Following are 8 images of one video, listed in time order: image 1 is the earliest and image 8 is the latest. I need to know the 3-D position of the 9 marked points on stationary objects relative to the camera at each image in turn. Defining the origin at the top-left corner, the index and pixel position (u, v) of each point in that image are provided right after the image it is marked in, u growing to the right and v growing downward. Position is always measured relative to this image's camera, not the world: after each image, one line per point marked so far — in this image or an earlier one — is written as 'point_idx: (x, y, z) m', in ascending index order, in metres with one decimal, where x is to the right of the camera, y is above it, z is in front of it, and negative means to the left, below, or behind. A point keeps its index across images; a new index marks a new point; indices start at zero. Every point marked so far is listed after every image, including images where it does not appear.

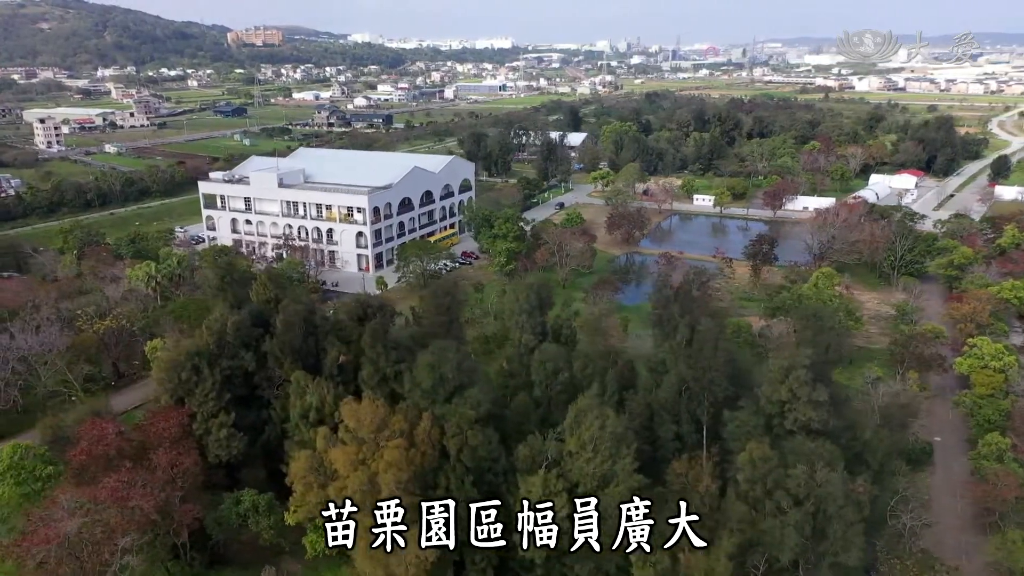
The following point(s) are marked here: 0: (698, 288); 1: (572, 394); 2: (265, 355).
0: (+4.0, 0.0, +17.4) m
1: (+1.0, -1.8, +13.5) m
2: (-4.3, -1.2, +14.4) m
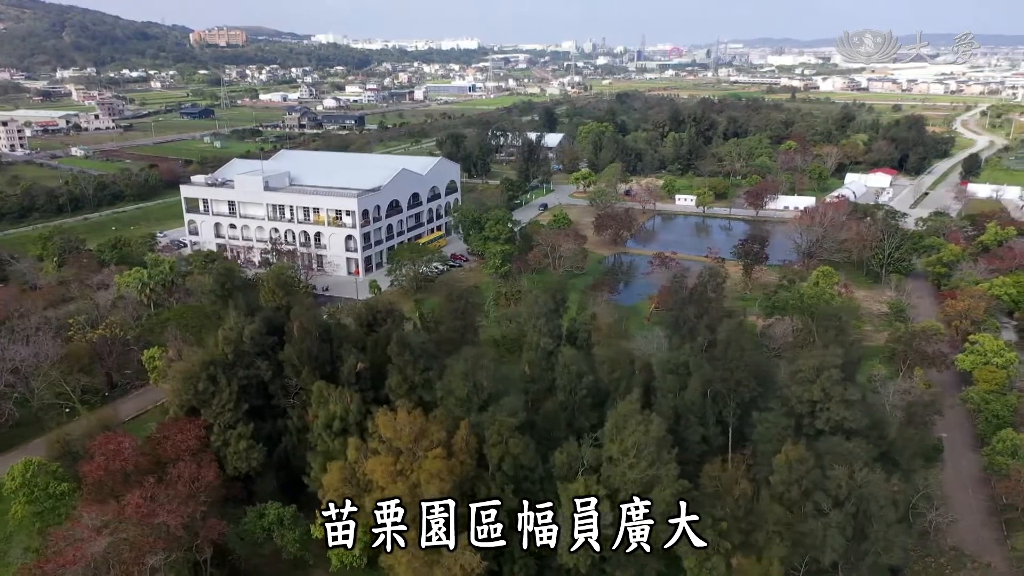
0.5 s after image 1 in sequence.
0: (+4.3, 0.0, +17.4) m
1: (+1.4, -1.8, +13.3) m
2: (-4.0, -1.3, +14.0) m
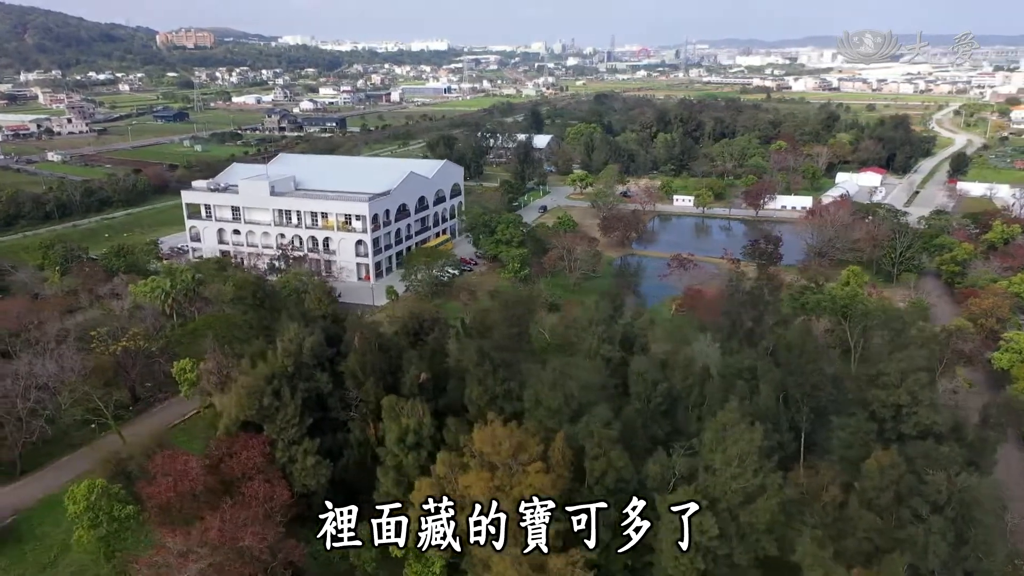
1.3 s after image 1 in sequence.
0: (+5.2, -0.1, +17.2) m
1: (+2.6, -1.9, +13.1) m
2: (-2.8, -1.5, +13.6) m
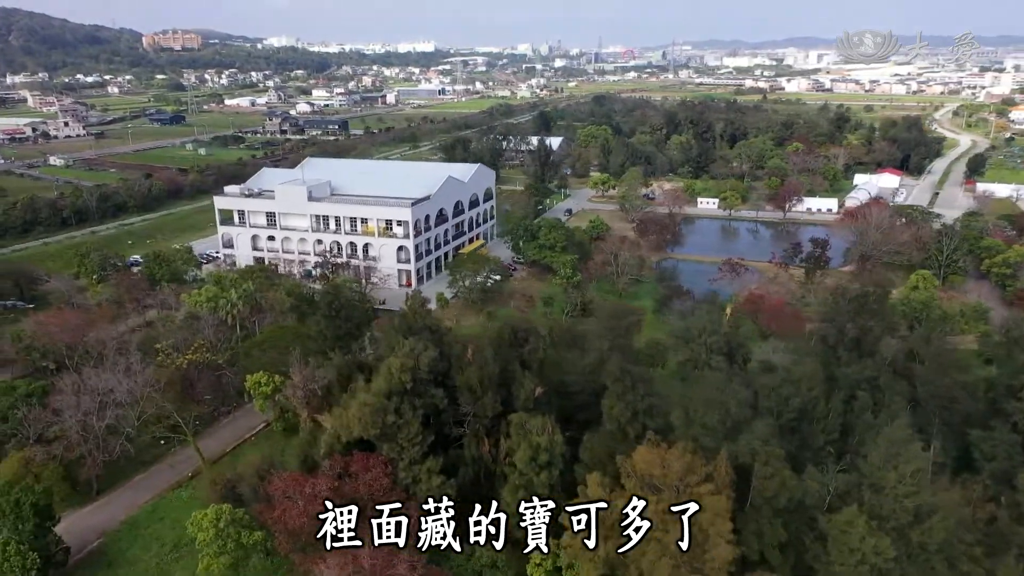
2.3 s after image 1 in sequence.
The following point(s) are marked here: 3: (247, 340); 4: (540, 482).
0: (+7.1, -0.2, +16.9) m
1: (+4.5, -2.1, +12.8) m
2: (-0.9, -1.7, +13.1) m
3: (-6.4, -1.2, +19.6) m
4: (+0.4, -2.8, +11.8) m
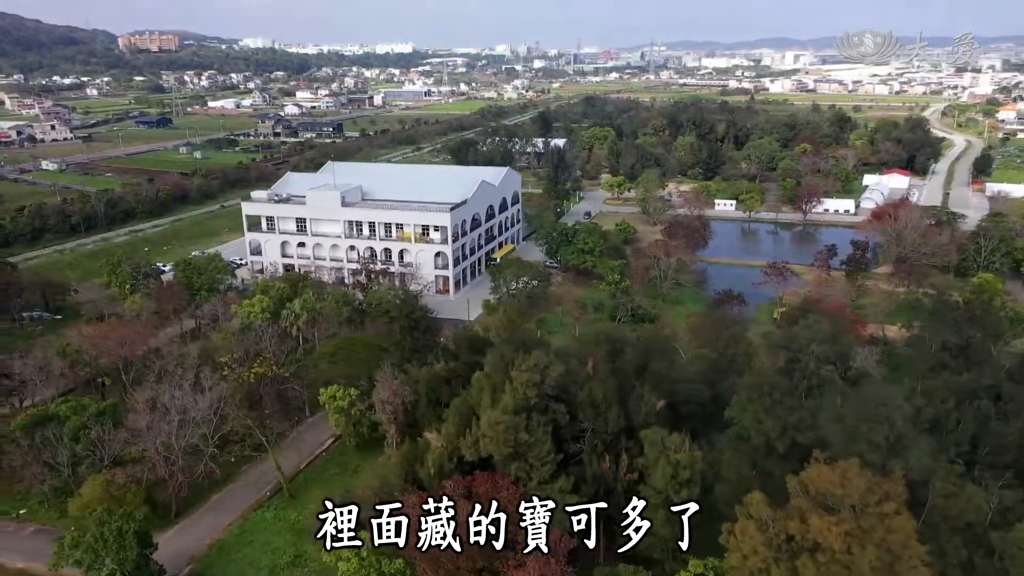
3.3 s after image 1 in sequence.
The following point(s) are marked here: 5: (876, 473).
0: (+8.9, -0.3, +16.8) m
1: (+6.5, -2.2, +12.5) m
2: (+1.0, -1.8, +12.7) m
3: (-4.7, -1.5, +19.0) m
4: (+2.4, -3.0, +11.4) m
5: (+4.4, -2.3, +9.7) m
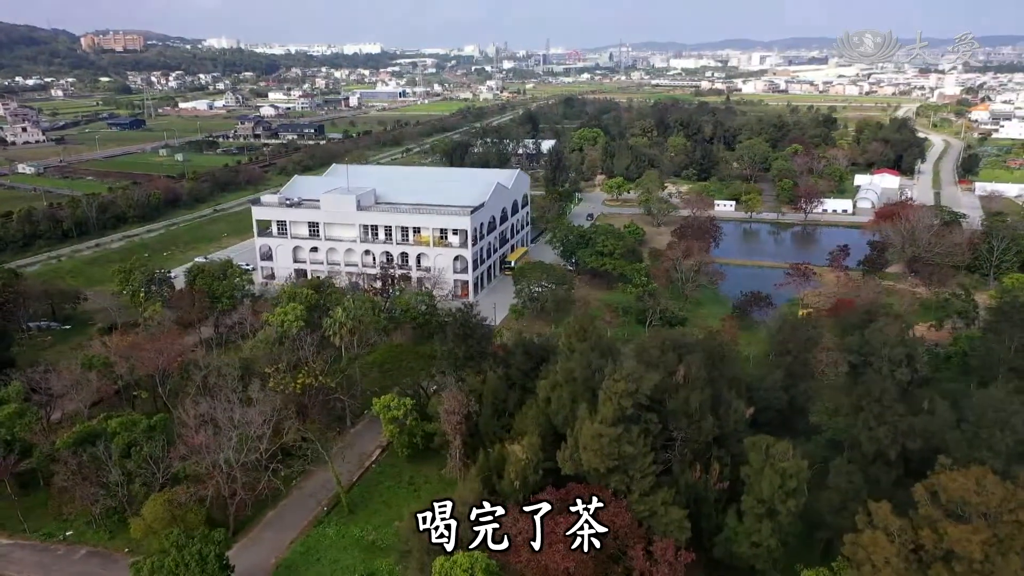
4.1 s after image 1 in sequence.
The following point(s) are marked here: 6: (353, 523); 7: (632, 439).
0: (+10.1, -0.4, +16.8) m
1: (+7.9, -2.2, +12.5) m
2: (+2.4, -1.9, +12.5) m
3: (-3.6, -1.6, +18.5) m
4: (+3.8, -3.1, +11.2) m
5: (+5.9, -2.3, +9.6) m
6: (-2.9, -4.4, +15.0) m
7: (+1.7, -2.2, +11.5) m
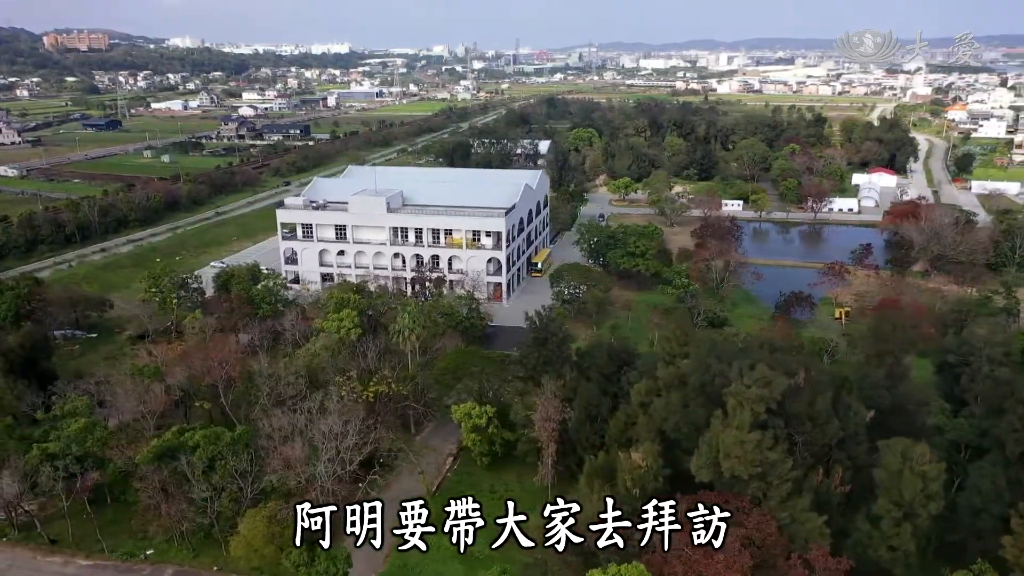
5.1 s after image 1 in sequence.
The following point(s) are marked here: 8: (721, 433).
0: (+11.7, -0.3, +17.0) m
1: (+9.7, -2.2, +12.6) m
2: (+4.3, -2.0, +12.3) m
3: (-2.0, -1.7, +18.1) m
4: (+5.8, -3.1, +11.1) m
5: (+7.8, -2.3, +9.6) m
6: (-1.2, -4.5, +14.6) m
7: (+3.6, -2.2, +11.4) m
8: (+2.9, -2.0, +11.4) m
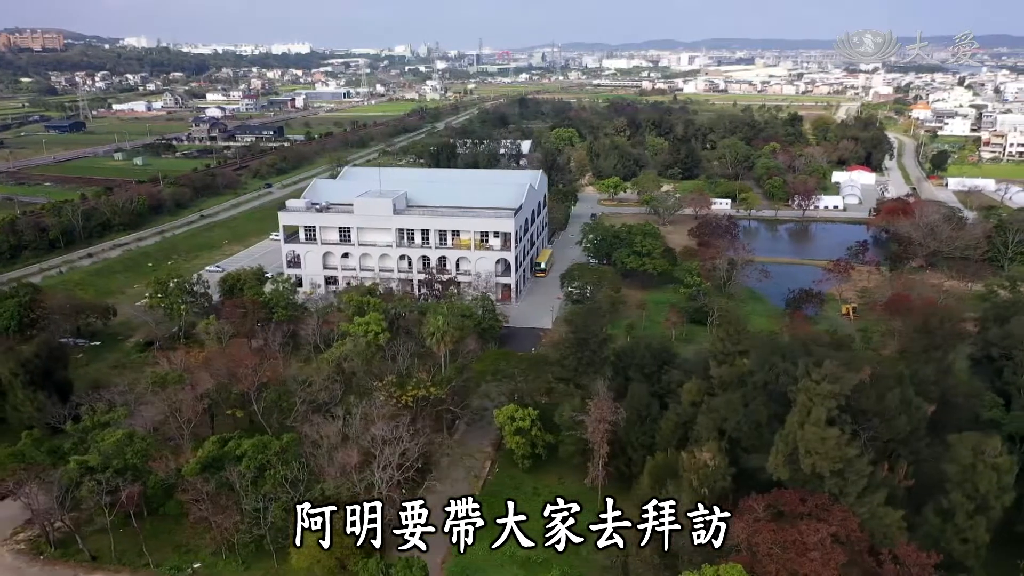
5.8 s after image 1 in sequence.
0: (+12.5, -0.2, +17.5) m
1: (+10.8, -2.1, +12.9) m
2: (+5.3, -1.9, +12.4) m
3: (-1.2, -1.8, +17.9) m
4: (+6.9, -3.0, +11.3) m
5: (+9.0, -2.2, +9.9) m
6: (-0.2, -4.5, +14.5) m
7: (+4.7, -2.2, +11.4) m
8: (+4.0, -1.9, +11.5) m
